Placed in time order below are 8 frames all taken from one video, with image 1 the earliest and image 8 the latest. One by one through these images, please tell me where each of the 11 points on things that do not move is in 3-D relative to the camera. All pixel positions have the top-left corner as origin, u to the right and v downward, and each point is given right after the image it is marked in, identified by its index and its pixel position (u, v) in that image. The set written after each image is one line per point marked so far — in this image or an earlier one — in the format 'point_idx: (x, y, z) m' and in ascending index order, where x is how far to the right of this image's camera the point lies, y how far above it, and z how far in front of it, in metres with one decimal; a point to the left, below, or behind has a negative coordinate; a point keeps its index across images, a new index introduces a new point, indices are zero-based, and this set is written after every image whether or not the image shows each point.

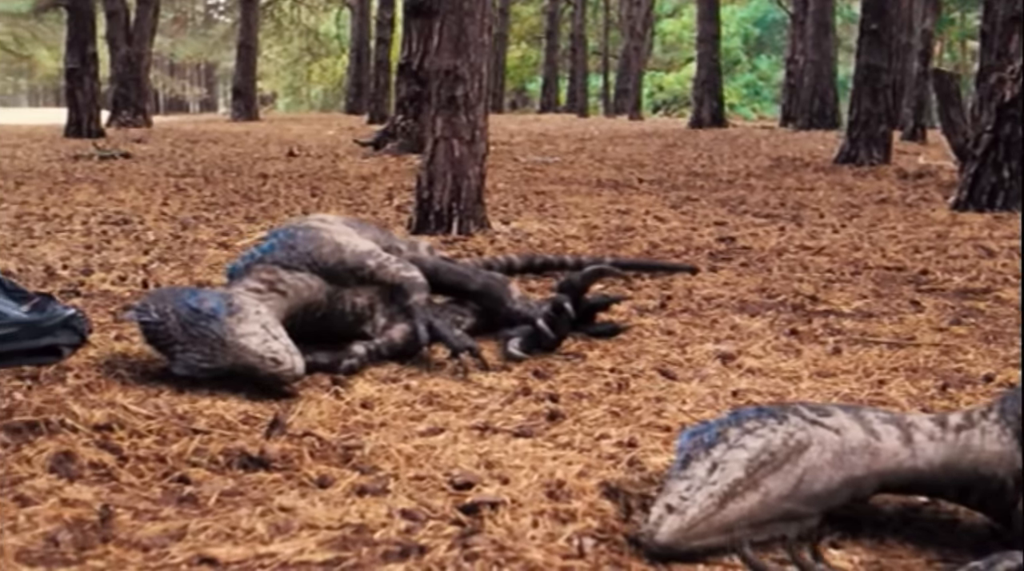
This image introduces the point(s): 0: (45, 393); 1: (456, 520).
0: (-1.5, -0.3, +4.1) m
1: (-0.1, -0.5, +3.0) m
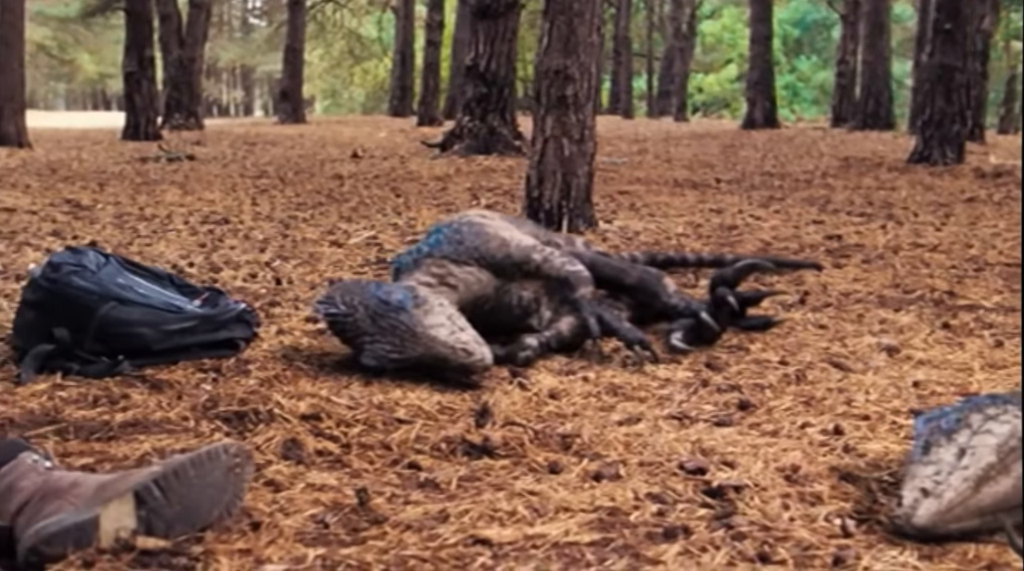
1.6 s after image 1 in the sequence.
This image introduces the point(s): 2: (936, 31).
0: (-0.9, -0.3, +4.2) m
1: (+0.4, -0.5, +3.0) m
2: (+3.7, +2.2, +11.6) m
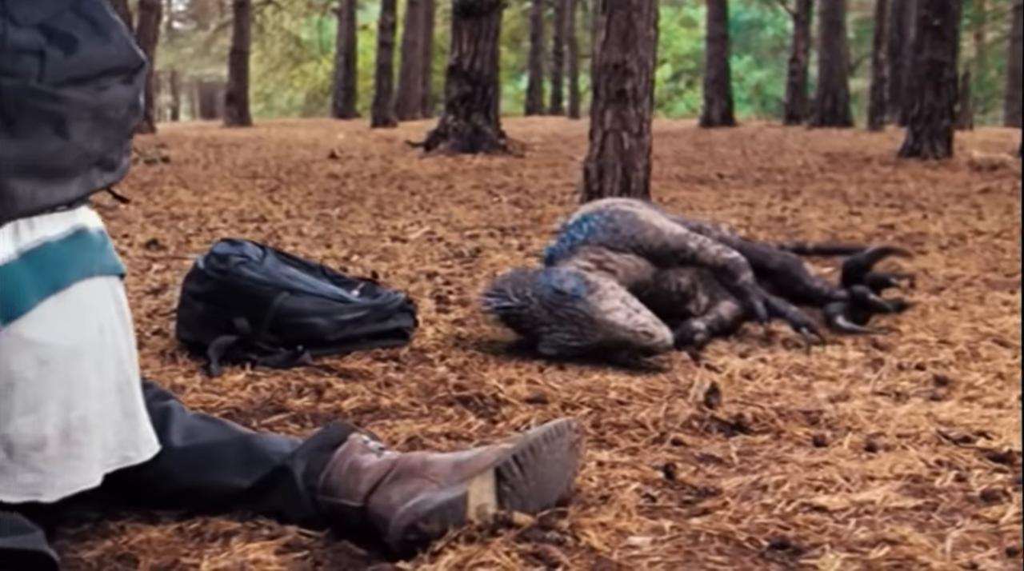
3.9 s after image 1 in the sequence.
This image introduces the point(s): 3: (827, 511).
0: (-0.3, -0.3, +4.2) m
1: (+1.1, -0.4, +3.1) m
2: (+3.7, +2.3, +11.9) m
3: (+0.7, -0.5, +2.9) m
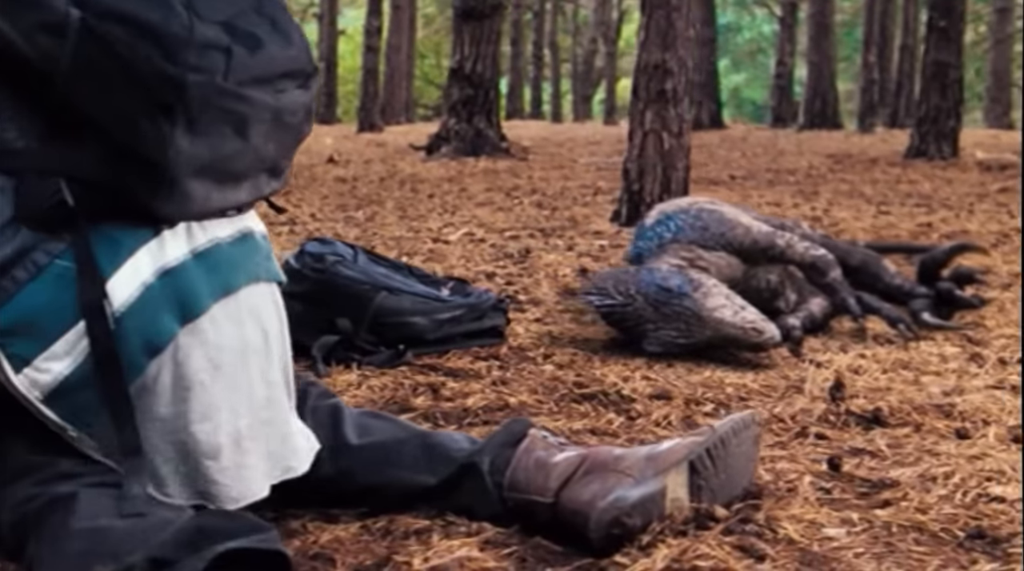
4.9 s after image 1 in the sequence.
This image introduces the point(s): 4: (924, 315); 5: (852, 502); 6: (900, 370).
0: (+0.1, -0.3, +4.2) m
1: (+1.5, -0.4, +3.2) m
2: (+3.8, +2.3, +12.0) m
3: (+1.1, -0.5, +2.9) m
4: (+1.5, -0.1, +4.9) m
5: (+0.7, -0.5, +2.9) m
6: (+1.2, -0.3, +4.3) m
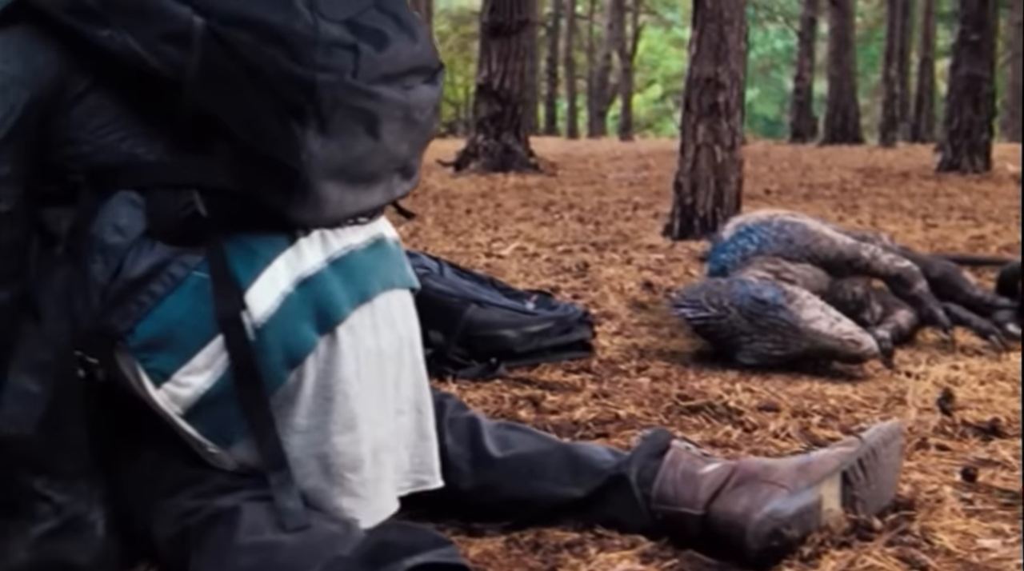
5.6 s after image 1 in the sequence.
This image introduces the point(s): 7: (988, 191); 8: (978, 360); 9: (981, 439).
0: (+0.4, -0.3, +4.2) m
1: (+1.8, -0.4, +3.1) m
2: (+4.1, +2.2, +12.0) m
3: (+1.4, -0.5, +2.8) m
4: (+1.8, -0.1, +4.9) m
5: (+1.0, -0.5, +2.8) m
6: (+1.5, -0.3, +4.3) m
7: (+3.9, +0.8, +10.8) m
8: (+1.6, -0.3, +4.6) m
9: (+1.2, -0.4, +3.5) m
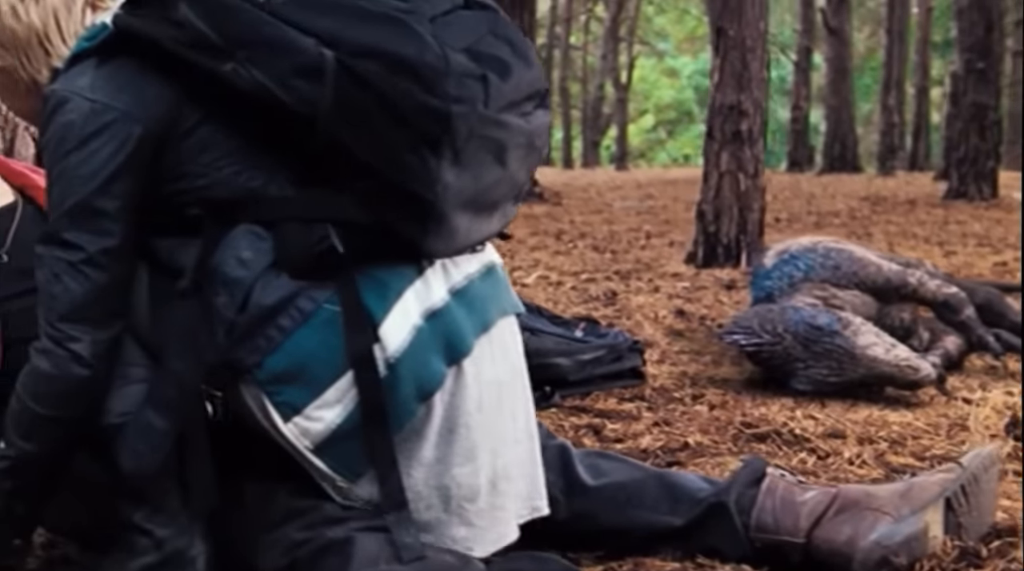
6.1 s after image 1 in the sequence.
0: (+0.6, -0.4, +4.1) m
1: (+2.0, -0.5, +3.1) m
2: (+4.1, +2.0, +12.1) m
3: (+1.6, -0.5, +2.8) m
4: (+2.0, -0.2, +4.9) m
5: (+1.2, -0.5, +2.8) m
6: (+1.7, -0.4, +4.2) m
7: (+4.0, +0.5, +10.9) m
8: (+1.8, -0.3, +4.5) m
9: (+1.4, -0.5, +3.5) m
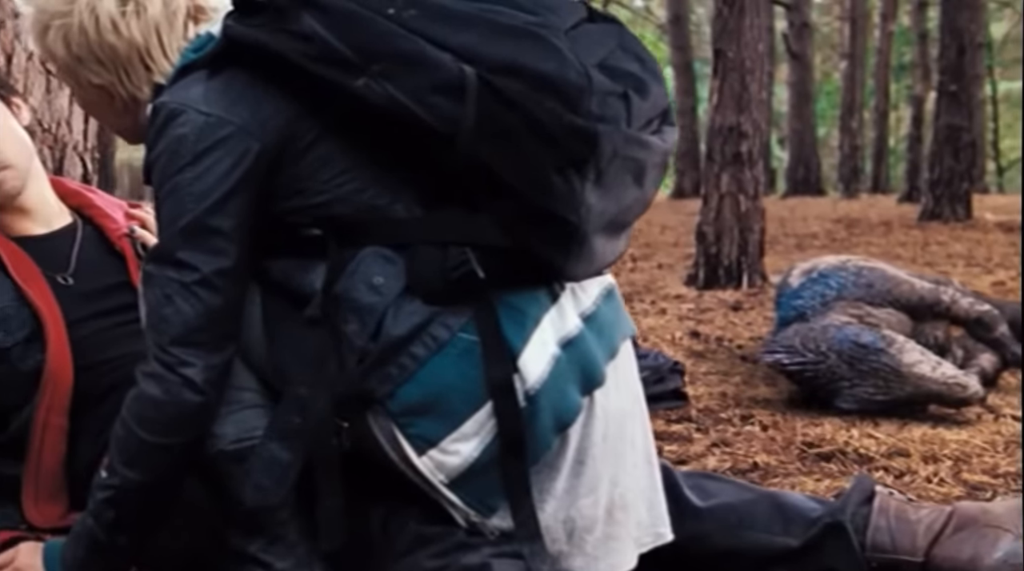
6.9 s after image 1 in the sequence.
0: (+0.7, -0.4, +4.1) m
1: (+2.2, -0.5, +3.1) m
2: (+3.9, +1.8, +12.2) m
3: (+1.8, -0.6, +2.8) m
4: (+2.1, -0.3, +4.9) m
5: (+1.4, -0.6, +2.8) m
6: (+1.9, -0.4, +4.2) m
7: (+3.8, +0.4, +11.0) m
8: (+1.9, -0.4, +4.5) m
9: (+1.6, -0.5, +3.4) m
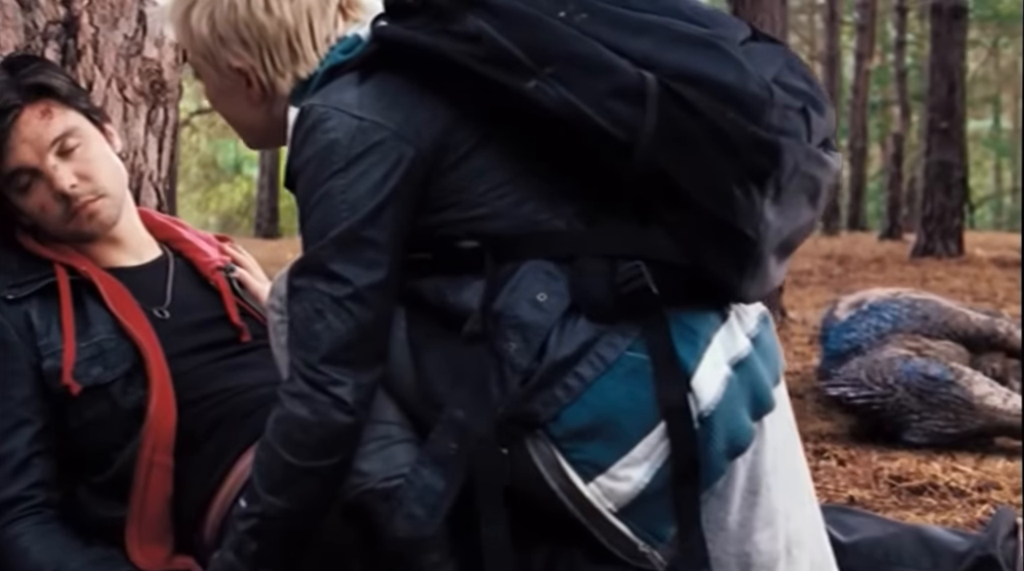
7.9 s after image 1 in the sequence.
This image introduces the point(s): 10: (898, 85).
0: (+0.9, -0.5, +4.0) m
1: (+2.5, -0.6, +3.1) m
2: (+3.9, +1.4, +12.3) m
3: (+2.0, -0.6, +2.7) m
4: (+2.3, -0.4, +4.8) m
5: (+1.7, -0.6, +2.7) m
6: (+2.1, -0.5, +4.2) m
7: (+3.8, +0.1, +11.0) m
8: (+2.1, -0.5, +4.5) m
9: (+1.8, -0.6, +3.4) m
10: (+5.6, +2.9, +19.5) m
